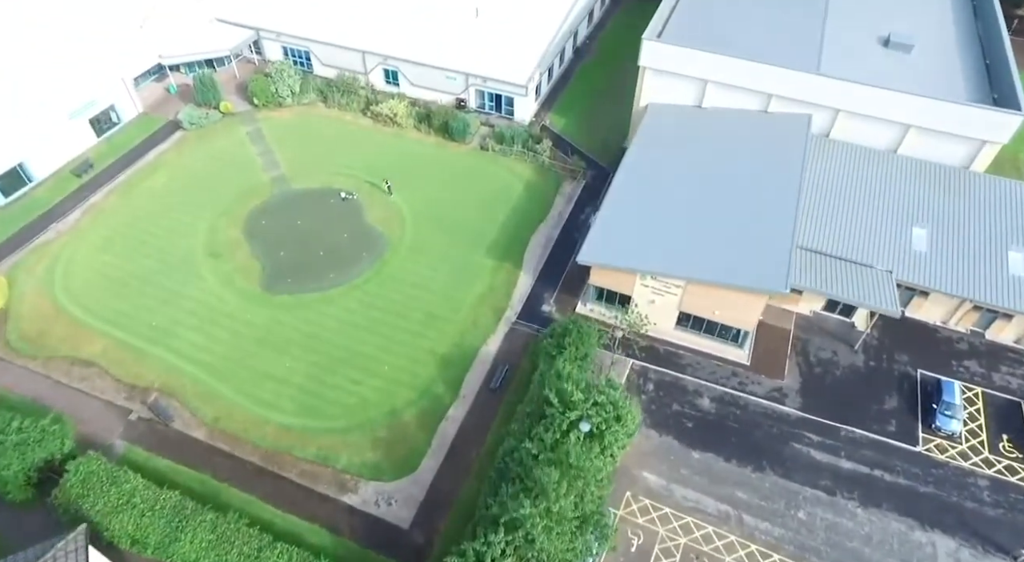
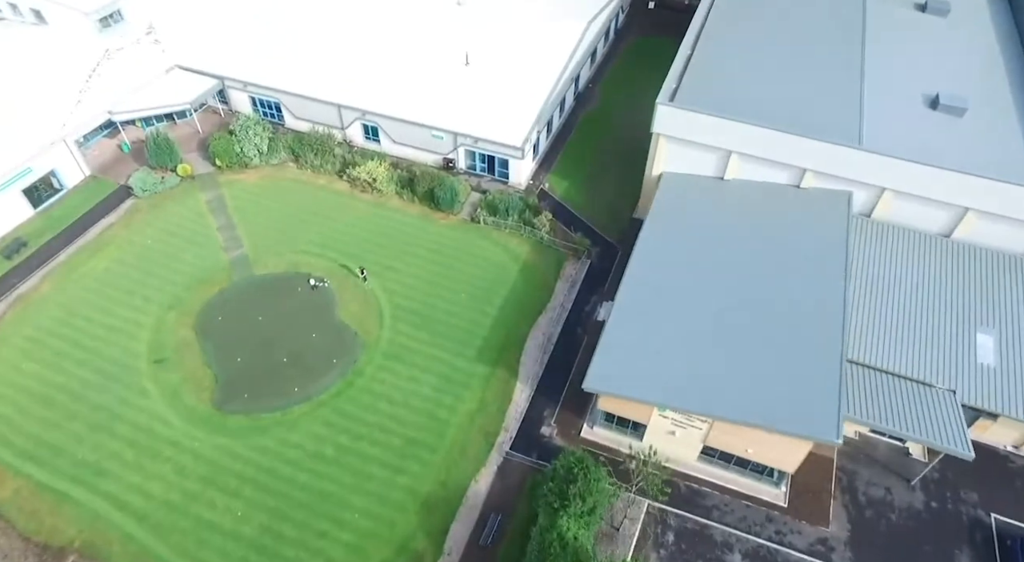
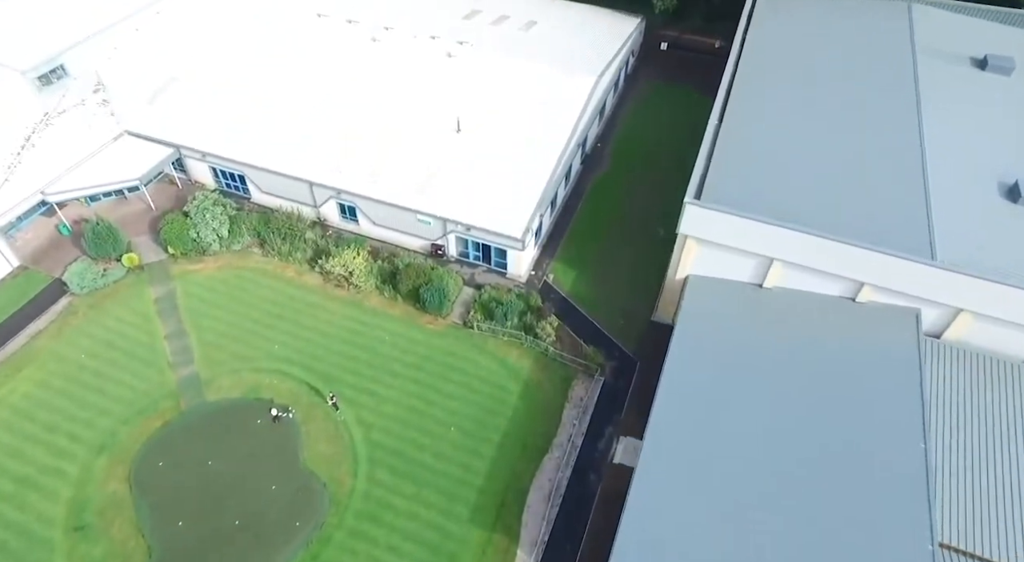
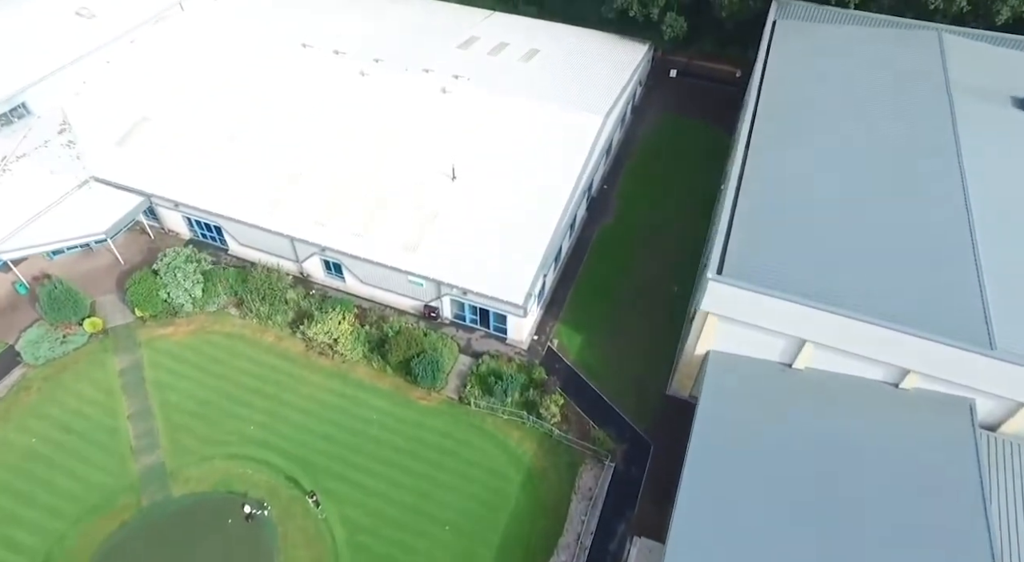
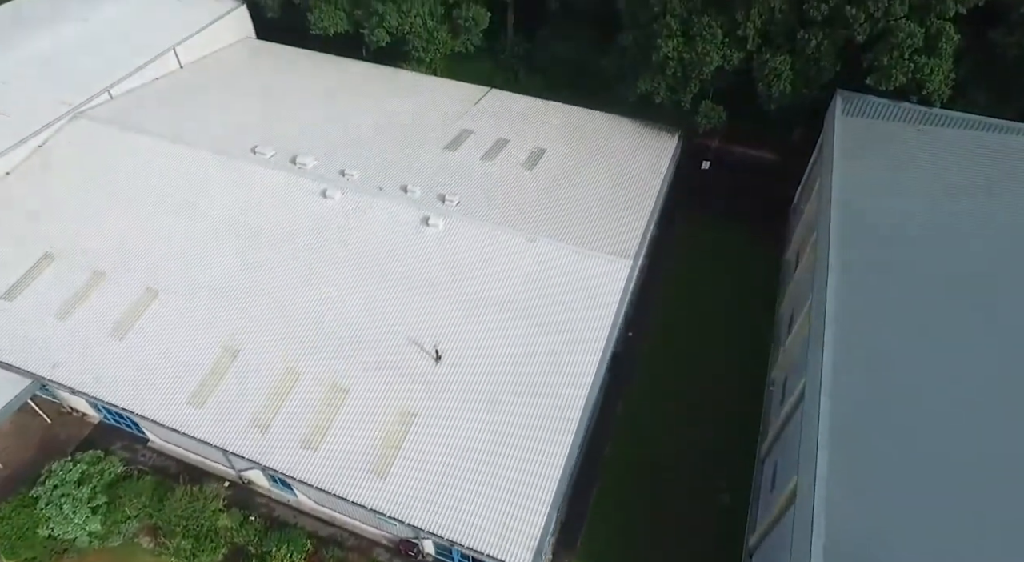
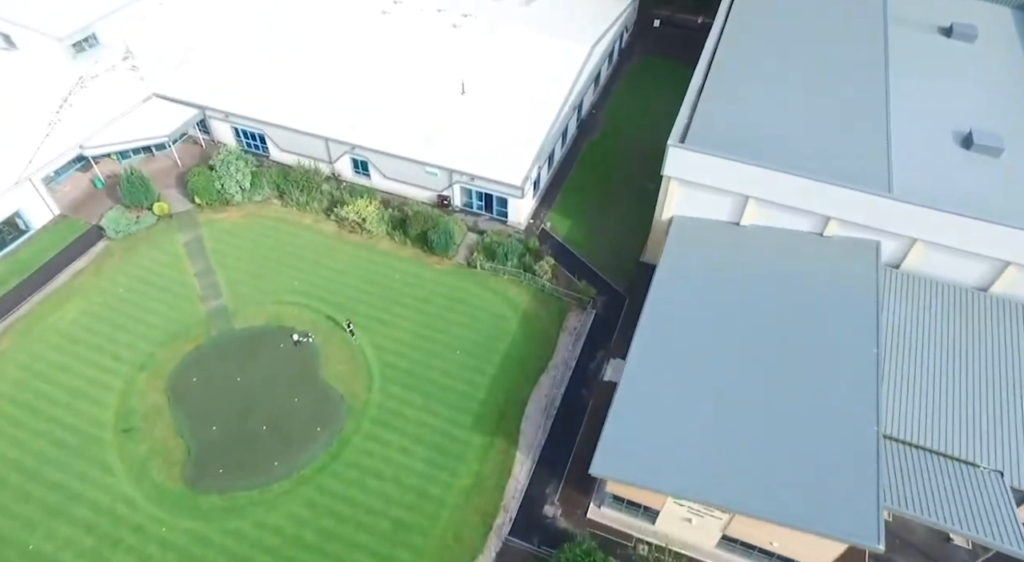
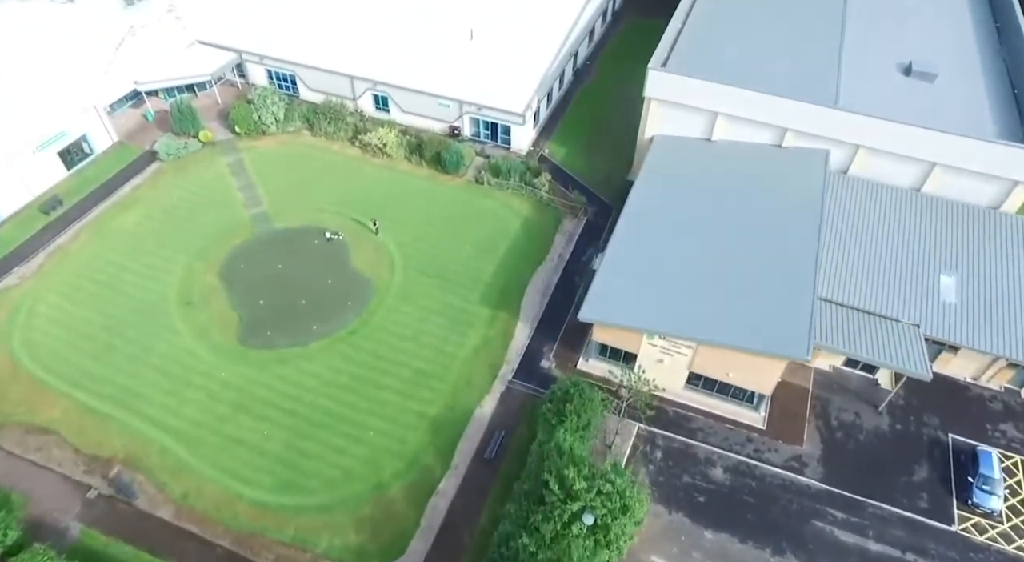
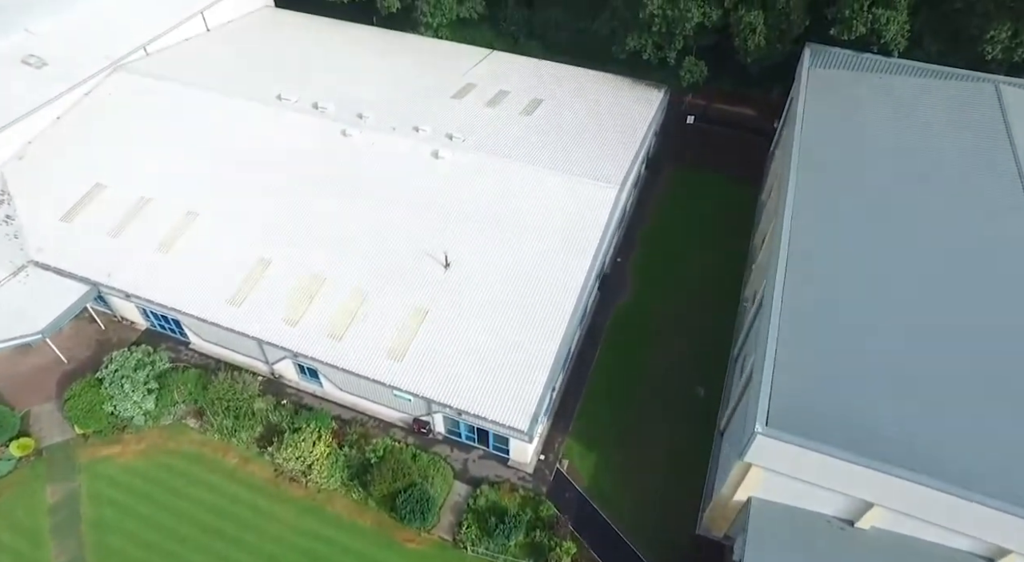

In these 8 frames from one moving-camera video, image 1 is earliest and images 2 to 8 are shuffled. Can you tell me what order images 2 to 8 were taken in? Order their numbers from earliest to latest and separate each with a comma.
7, 2, 6, 3, 4, 8, 5
